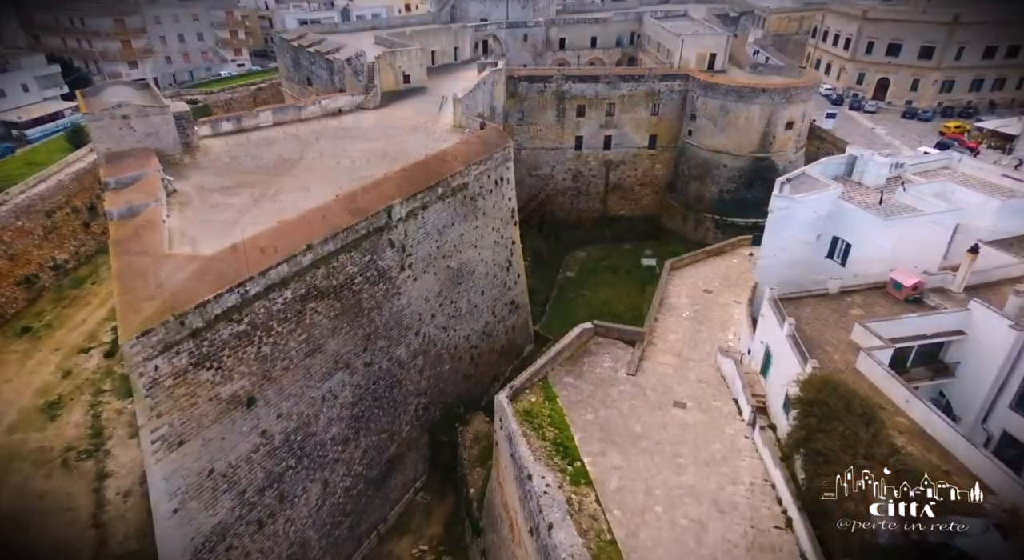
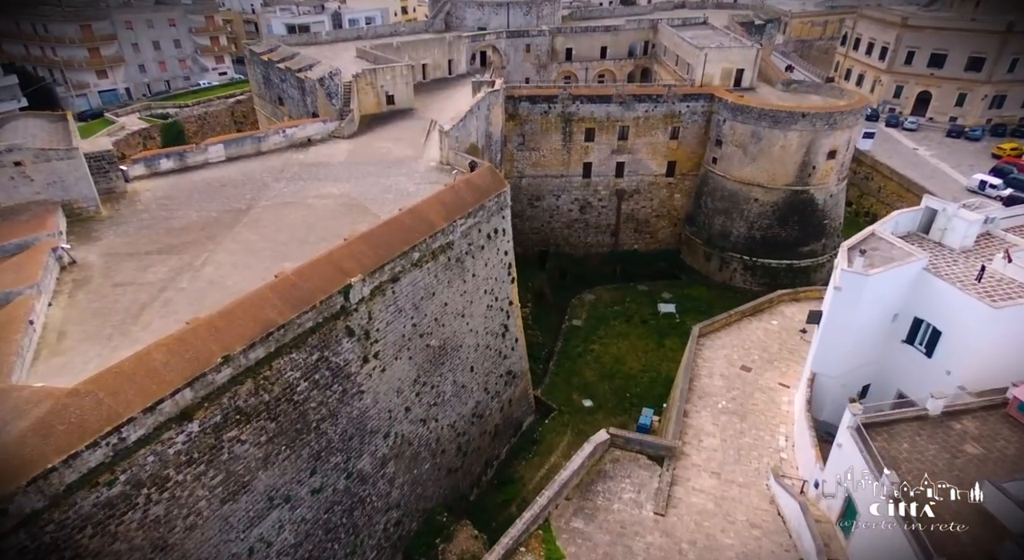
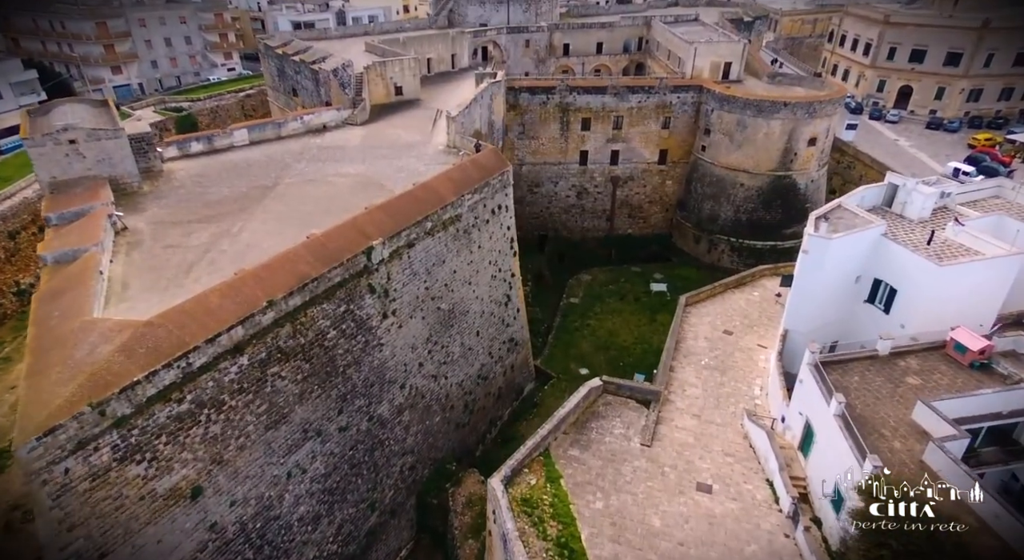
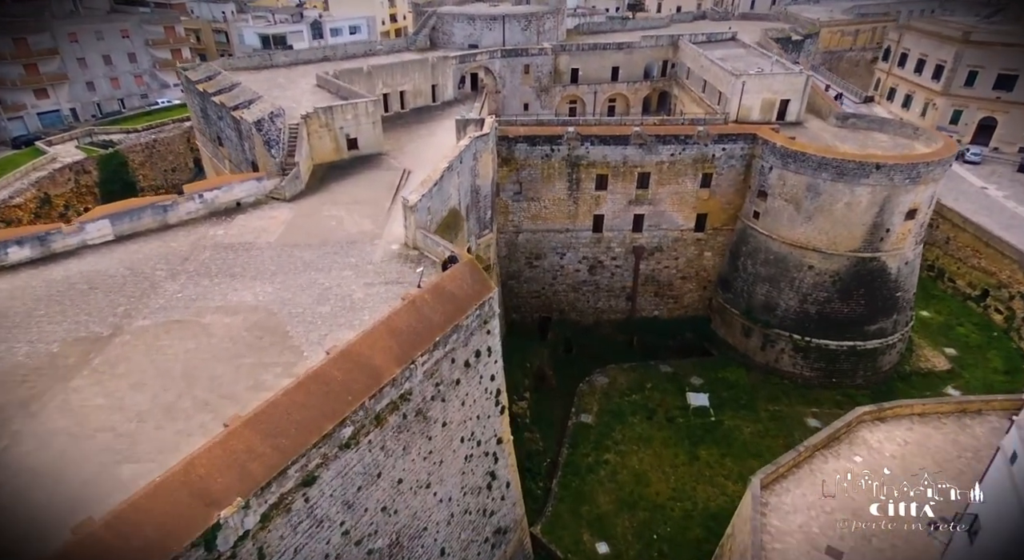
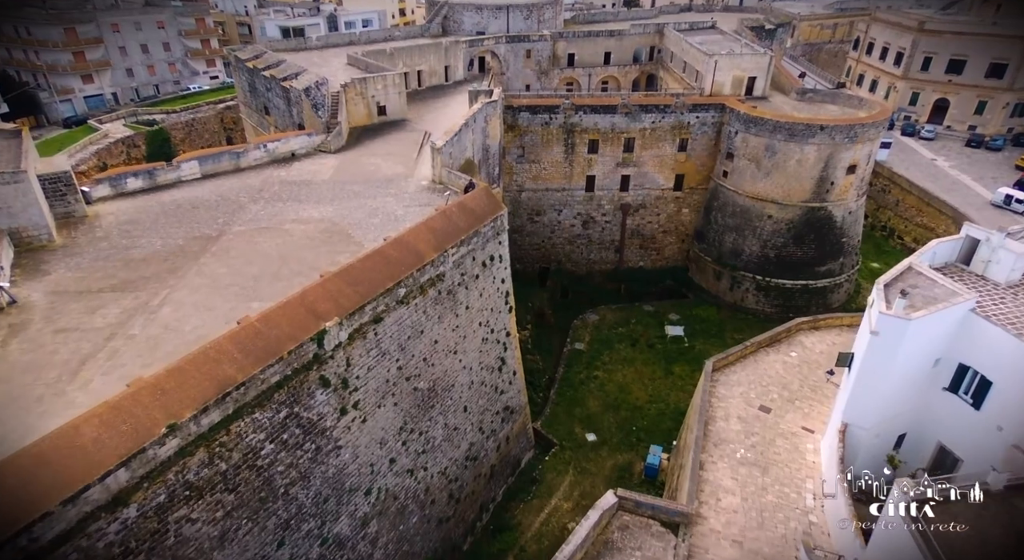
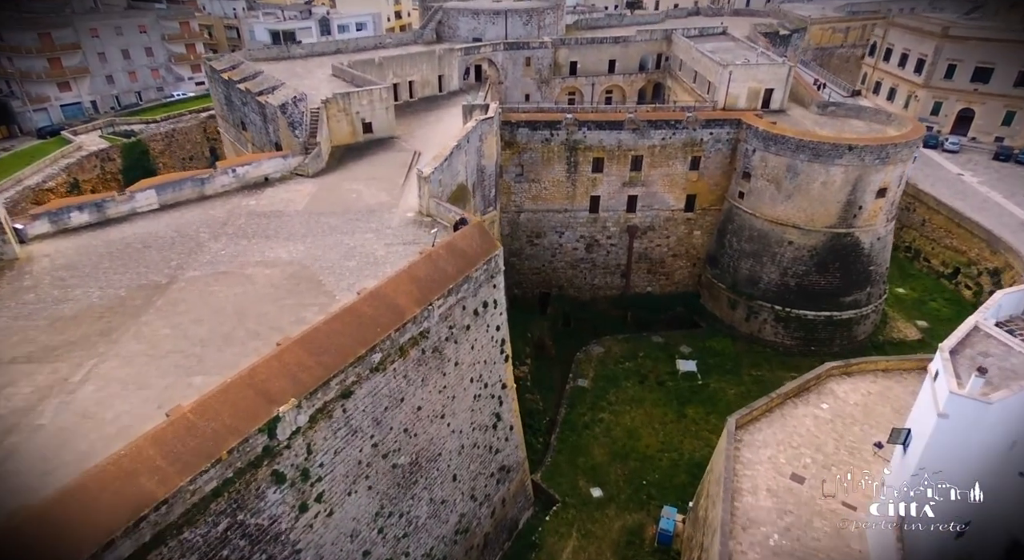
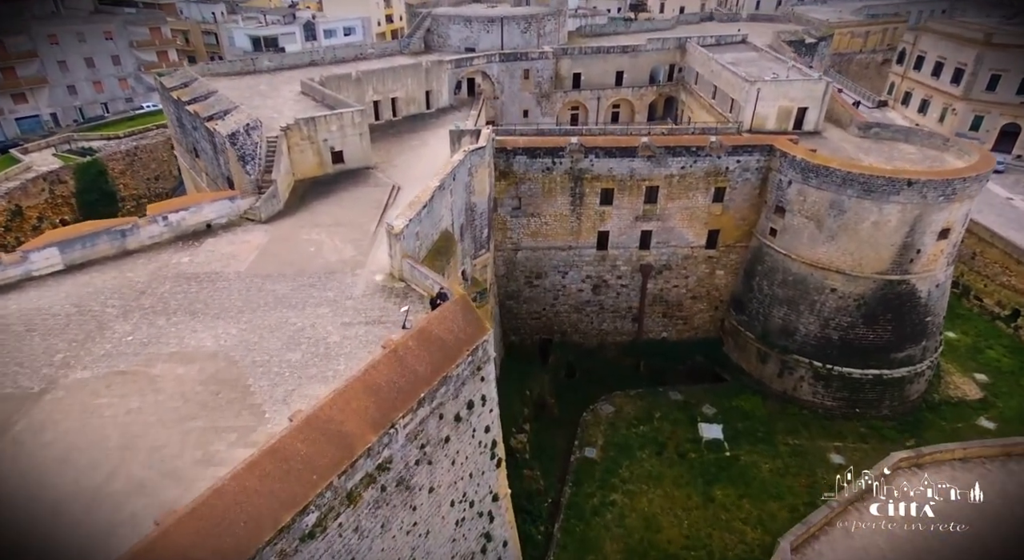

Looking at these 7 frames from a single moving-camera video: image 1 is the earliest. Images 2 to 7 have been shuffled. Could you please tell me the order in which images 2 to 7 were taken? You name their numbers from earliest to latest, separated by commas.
3, 2, 5, 6, 4, 7
